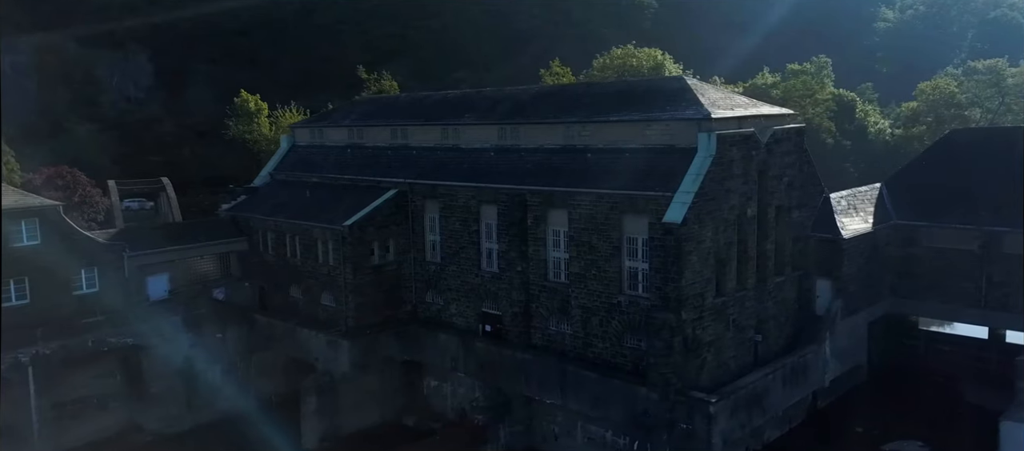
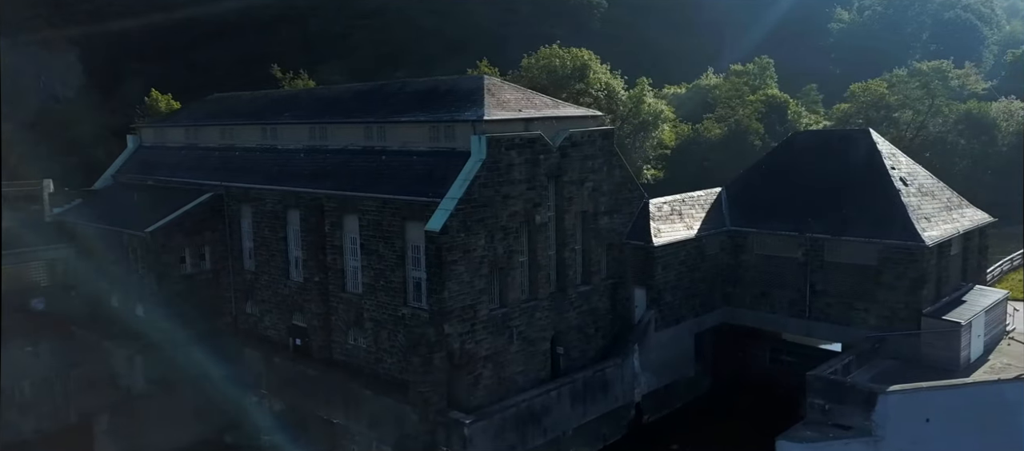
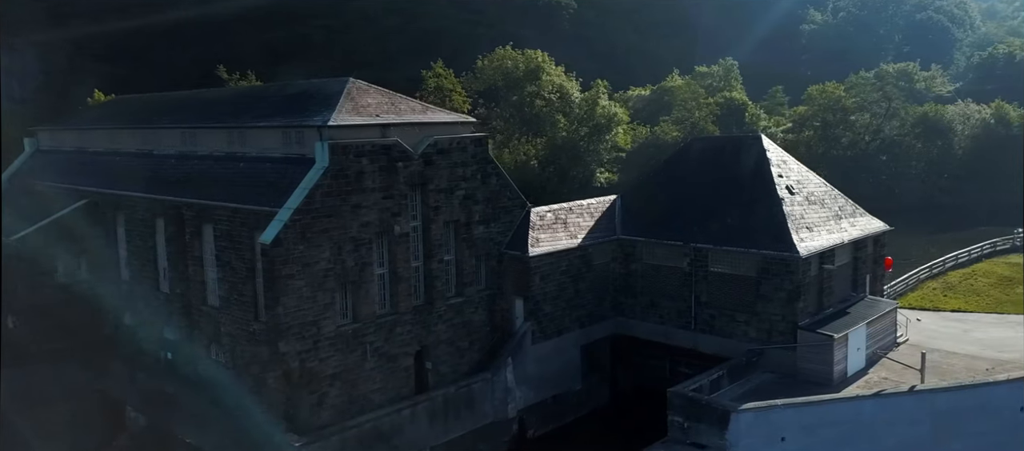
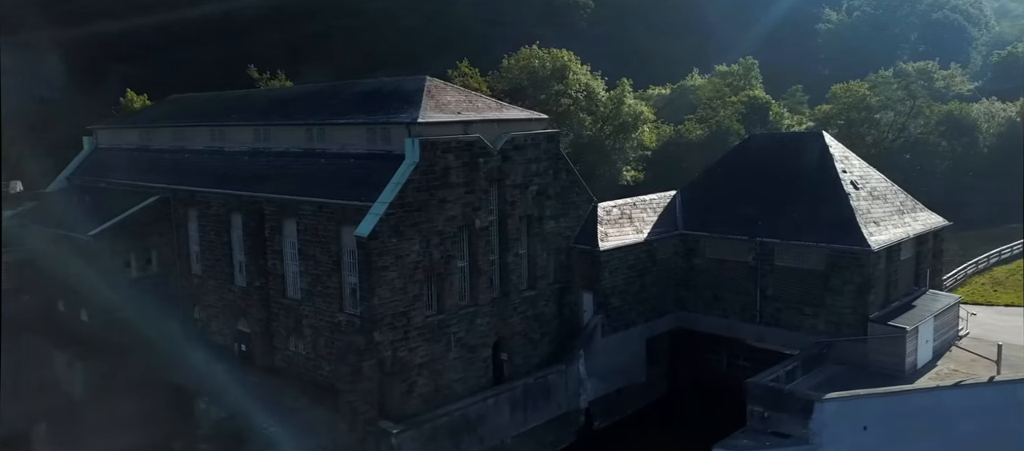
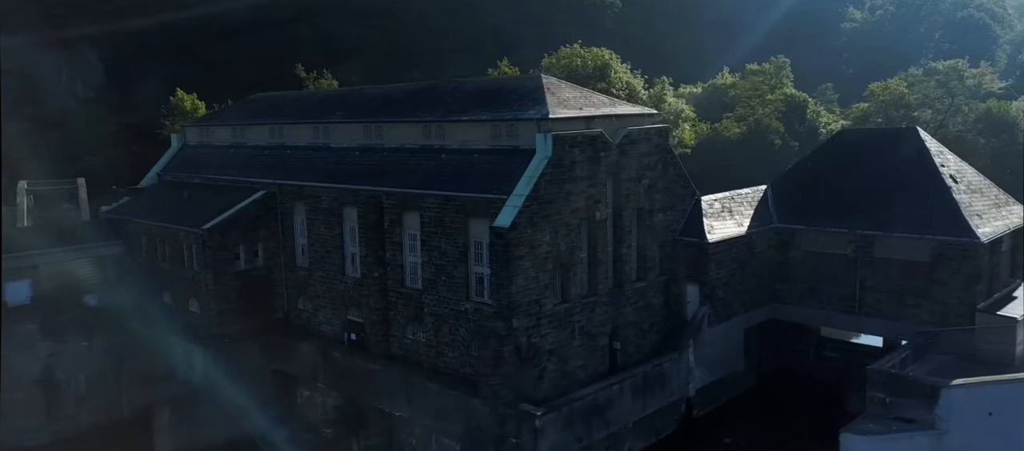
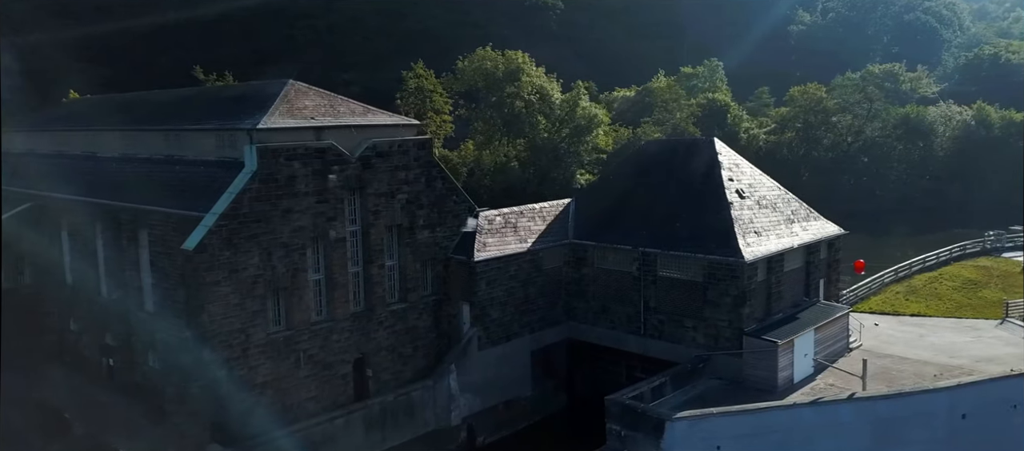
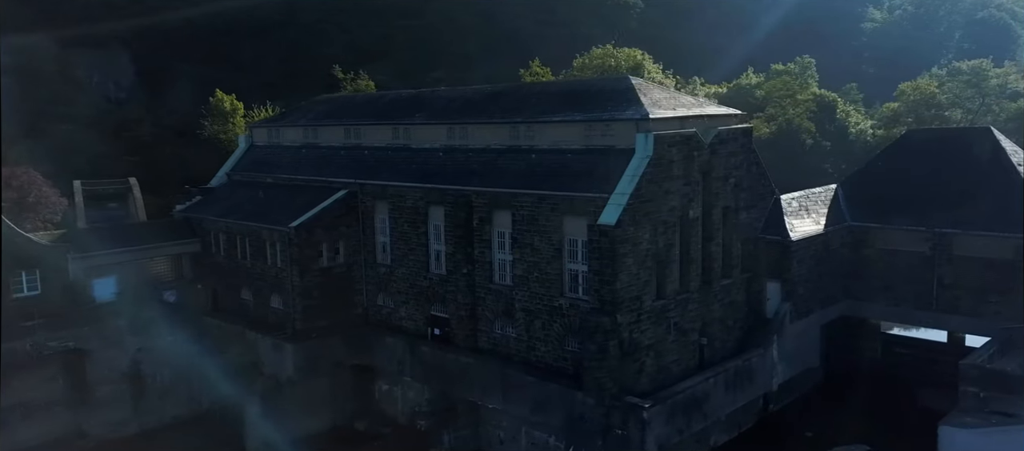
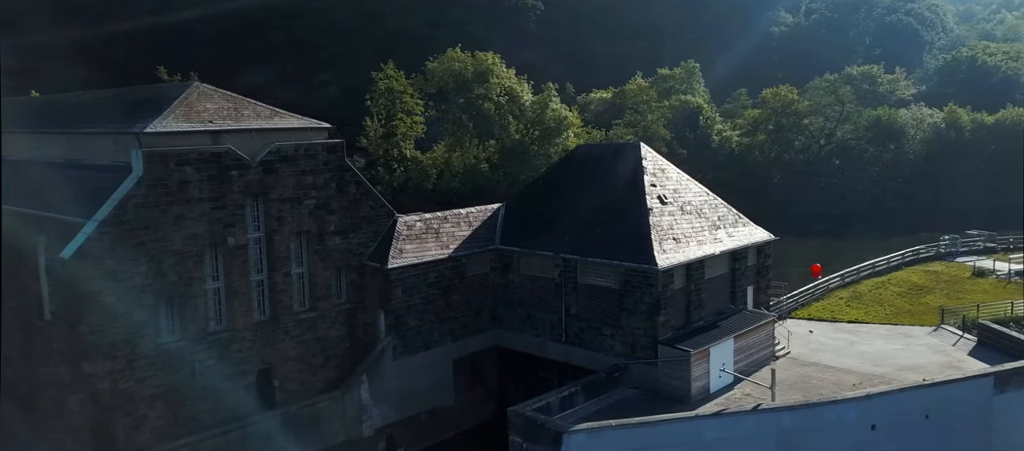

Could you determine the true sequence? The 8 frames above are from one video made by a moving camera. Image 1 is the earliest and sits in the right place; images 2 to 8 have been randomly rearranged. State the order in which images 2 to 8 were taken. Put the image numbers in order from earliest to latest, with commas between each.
7, 5, 2, 4, 3, 6, 8
